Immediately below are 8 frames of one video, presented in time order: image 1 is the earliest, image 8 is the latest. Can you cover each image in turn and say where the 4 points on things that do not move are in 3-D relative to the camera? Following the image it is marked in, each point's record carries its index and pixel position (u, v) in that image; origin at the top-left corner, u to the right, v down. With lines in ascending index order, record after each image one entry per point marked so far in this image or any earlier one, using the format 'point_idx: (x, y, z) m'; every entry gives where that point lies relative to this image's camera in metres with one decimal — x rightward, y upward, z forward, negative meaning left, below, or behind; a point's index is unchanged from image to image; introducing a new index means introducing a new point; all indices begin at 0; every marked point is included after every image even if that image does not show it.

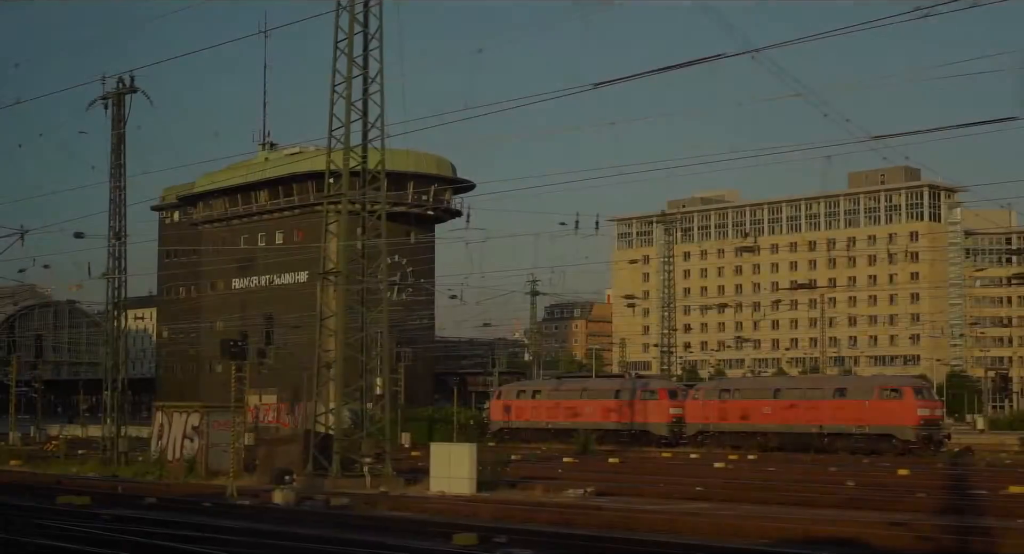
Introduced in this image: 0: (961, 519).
0: (+7.9, -4.2, +19.2) m
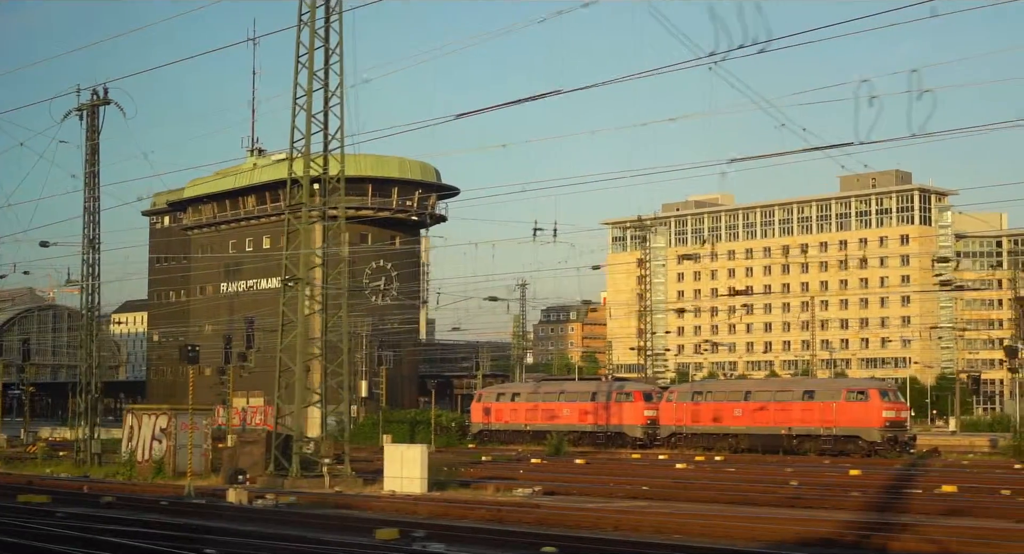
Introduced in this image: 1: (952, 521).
0: (+6.8, -4.4, +20.0) m
1: (+8.0, -4.4, +19.9) m
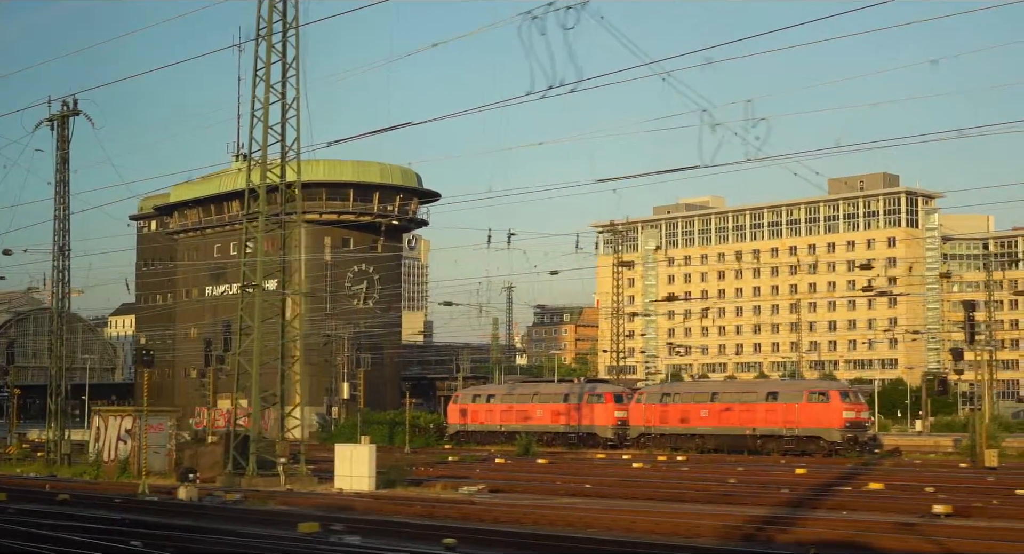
0: (+5.4, -4.5, +21.1) m
1: (+6.7, -4.5, +20.9) m
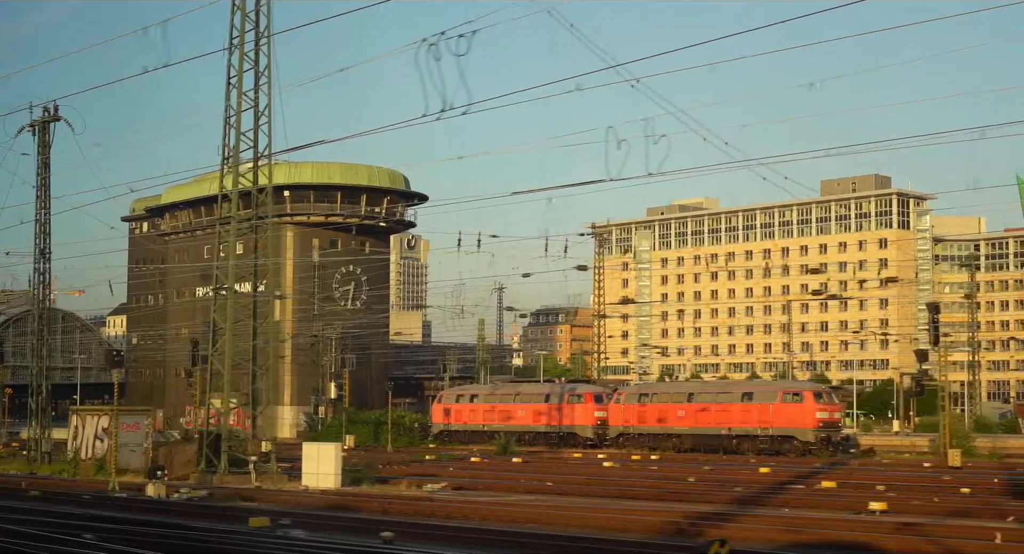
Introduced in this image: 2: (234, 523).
0: (+4.5, -4.6, +21.8) m
1: (+5.7, -4.6, +21.6) m
2: (-4.6, -4.1, +18.2) m
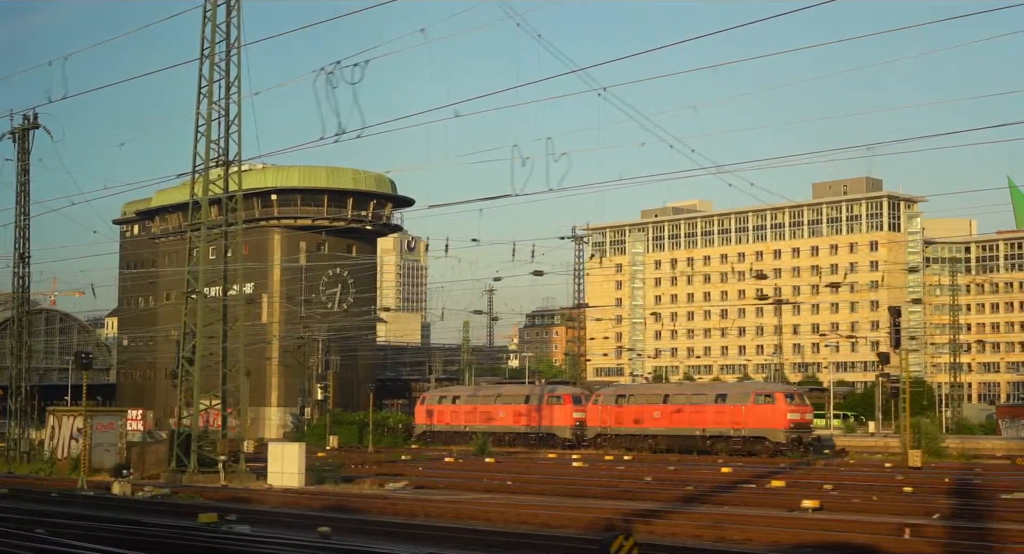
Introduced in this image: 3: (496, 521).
0: (+3.4, -4.7, +22.6) m
1: (+4.6, -4.8, +22.4) m
2: (-5.7, -4.2, +19.0) m
3: (-0.3, -4.5, +20.0) m
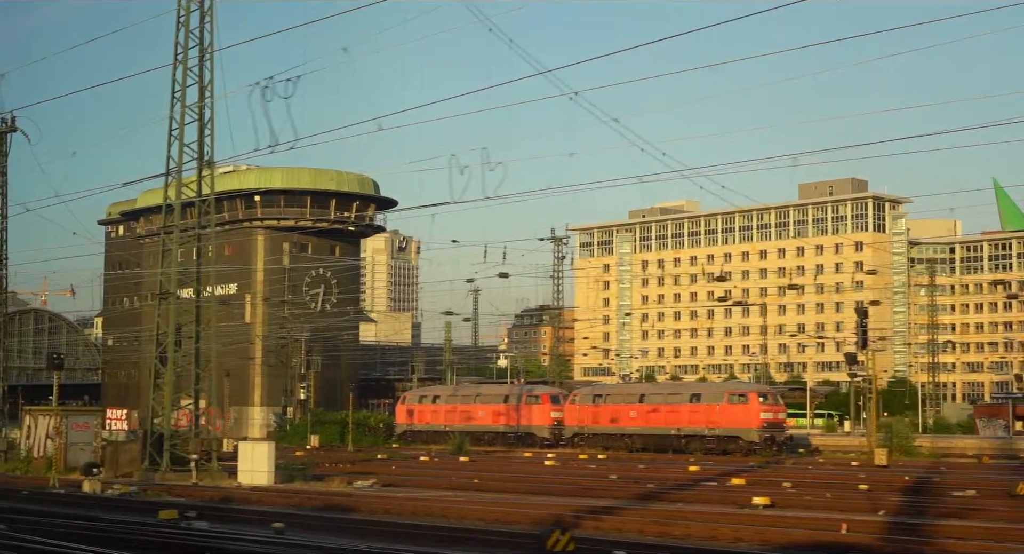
0: (+2.6, -4.8, +23.1) m
1: (+3.8, -4.8, +22.9) m
2: (-6.5, -4.3, +19.5) m
3: (-1.1, -4.5, +20.5) m
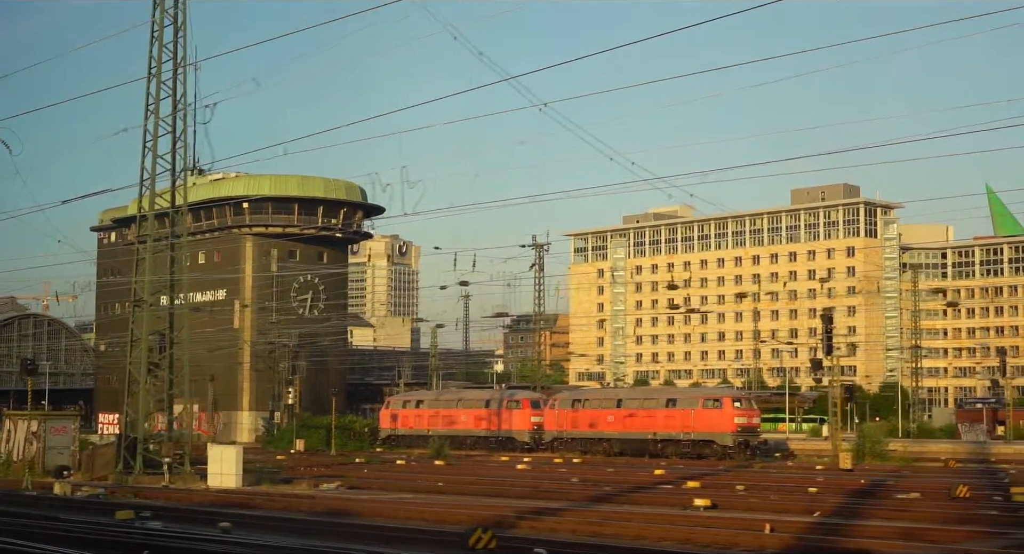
0: (+1.5, -5.0, +23.9) m
1: (+2.7, -5.0, +23.7) m
2: (-7.6, -4.4, +20.3) m
3: (-2.2, -4.7, +21.3) m
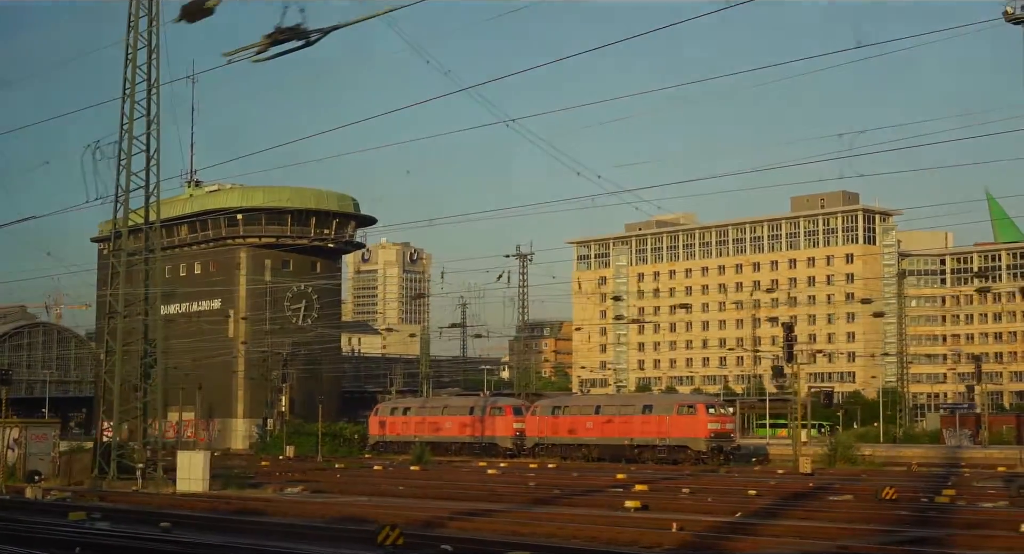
0: (+0.2, -5.3, +25.1) m
1: (+1.4, -5.3, +24.9) m
2: (-8.9, -4.7, +21.6) m
3: (-3.5, -5.0, +22.6) m
